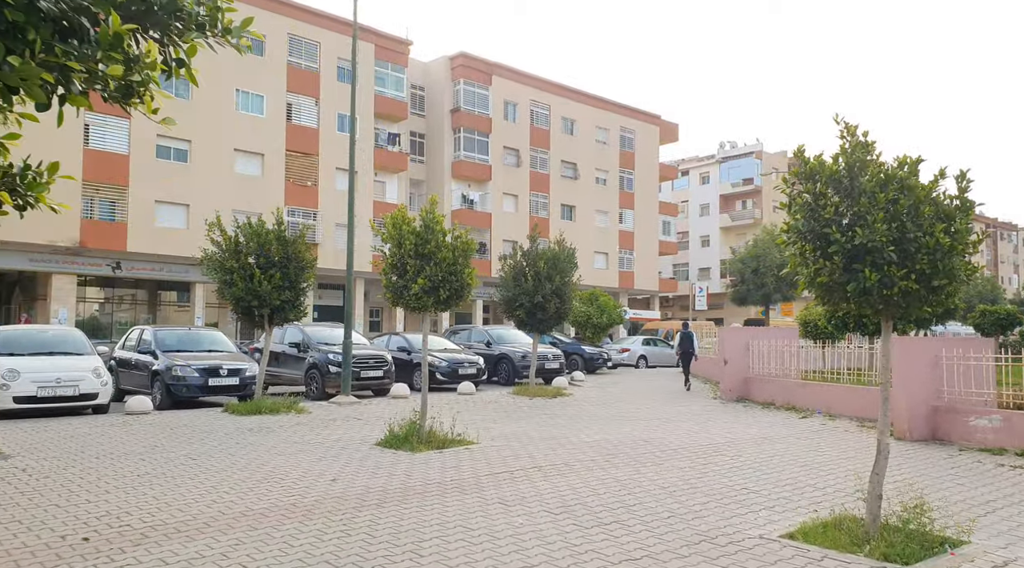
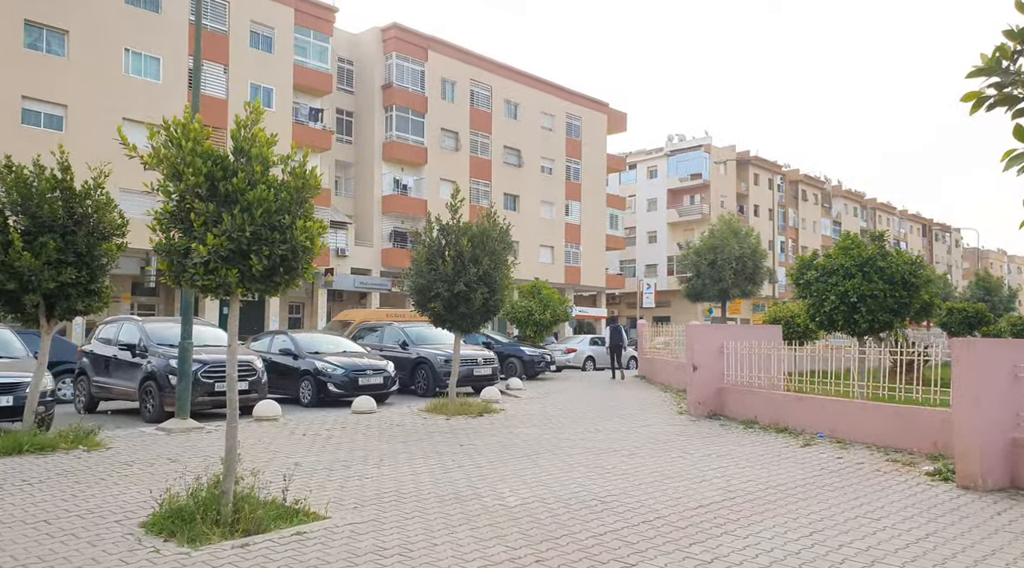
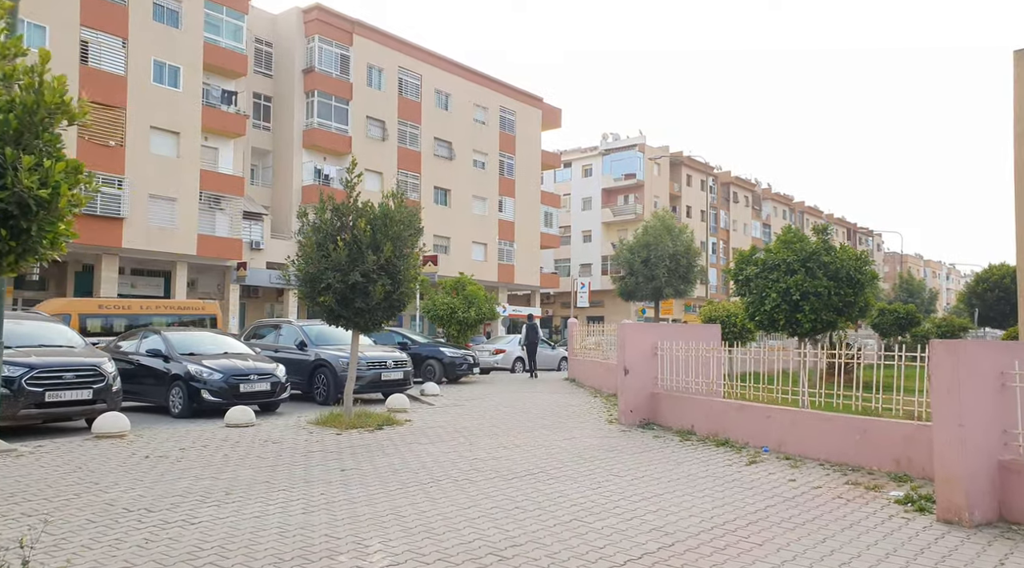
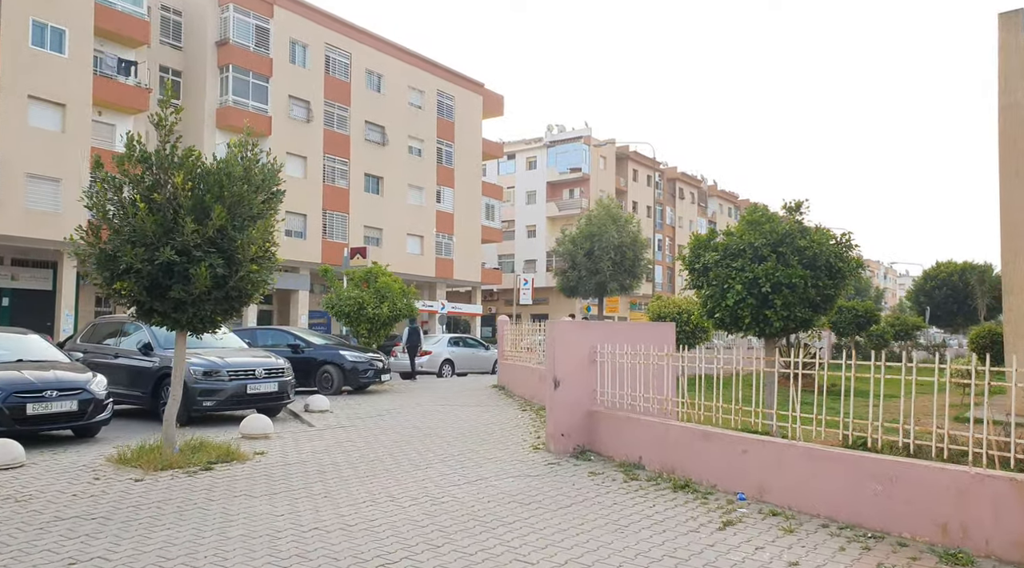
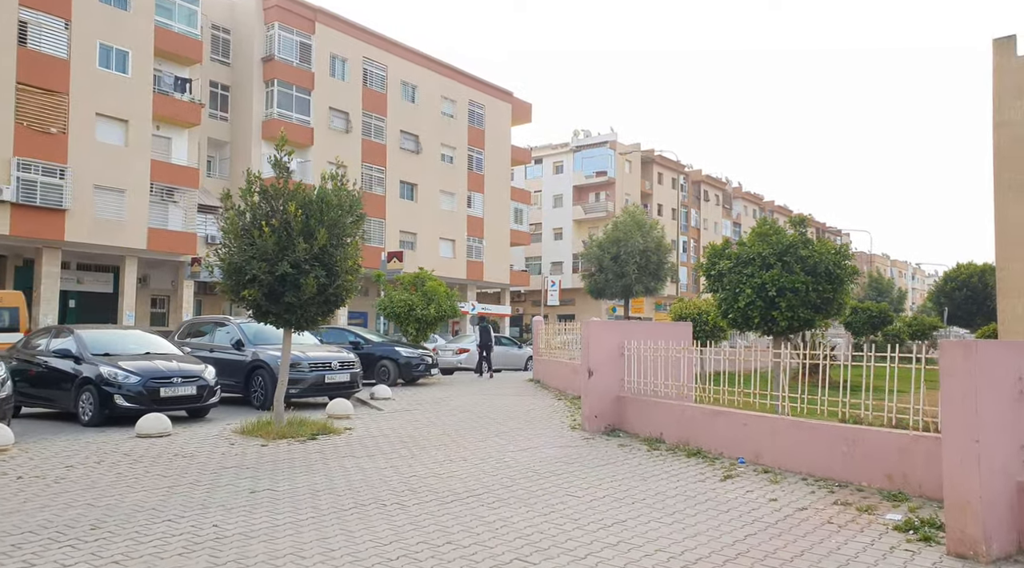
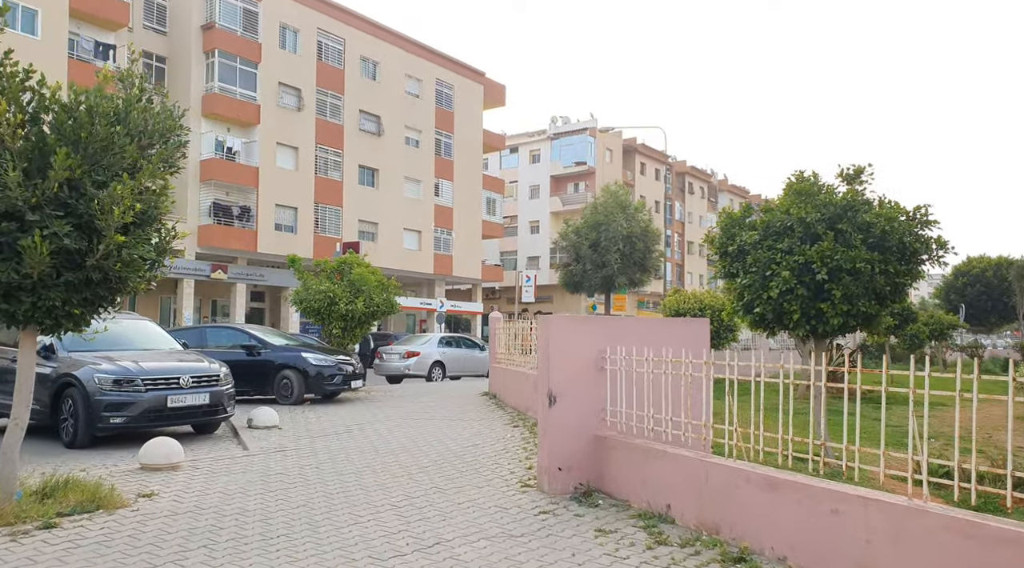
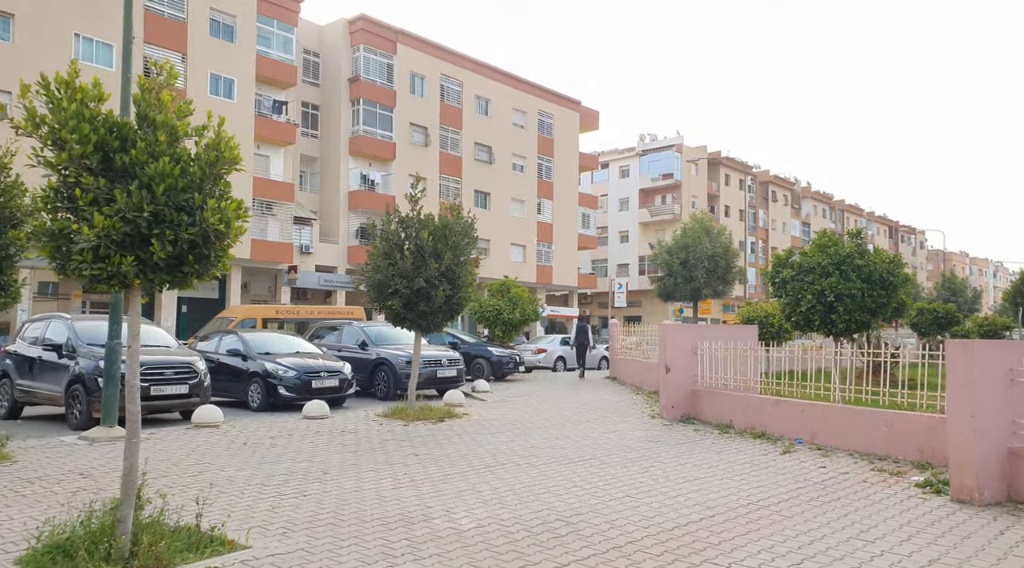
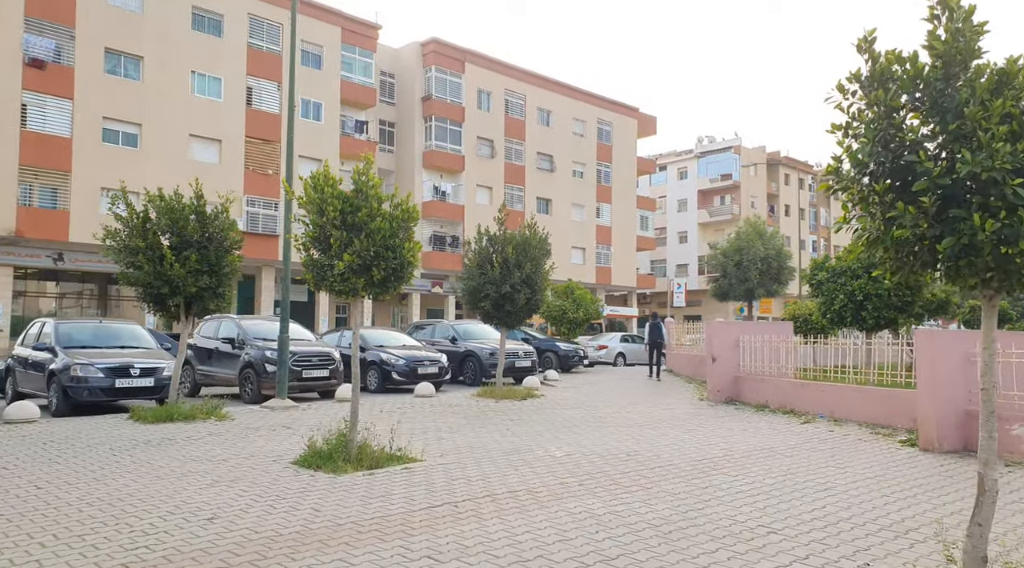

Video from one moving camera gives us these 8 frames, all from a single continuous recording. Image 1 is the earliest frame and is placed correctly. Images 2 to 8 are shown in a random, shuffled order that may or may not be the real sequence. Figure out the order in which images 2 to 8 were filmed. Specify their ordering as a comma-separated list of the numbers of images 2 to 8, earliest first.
8, 2, 7, 3, 5, 4, 6
